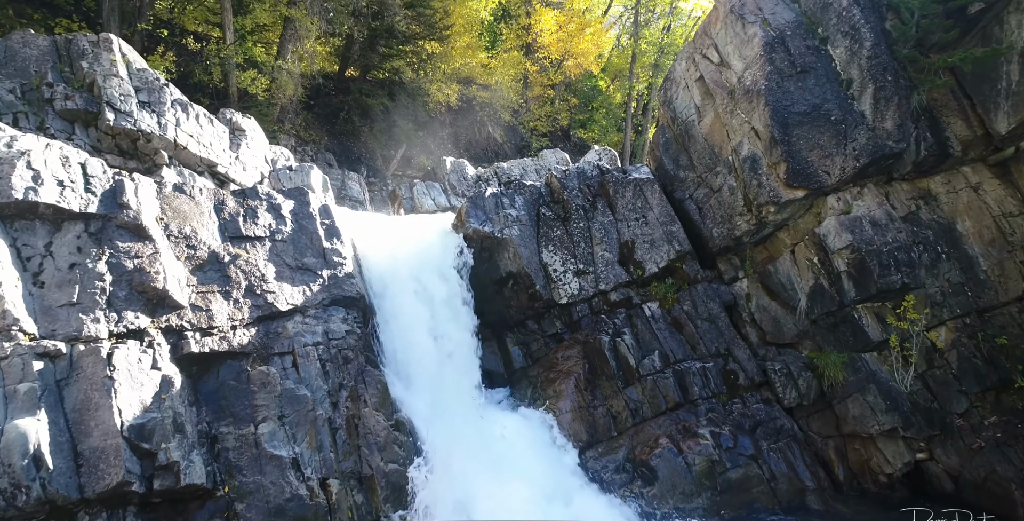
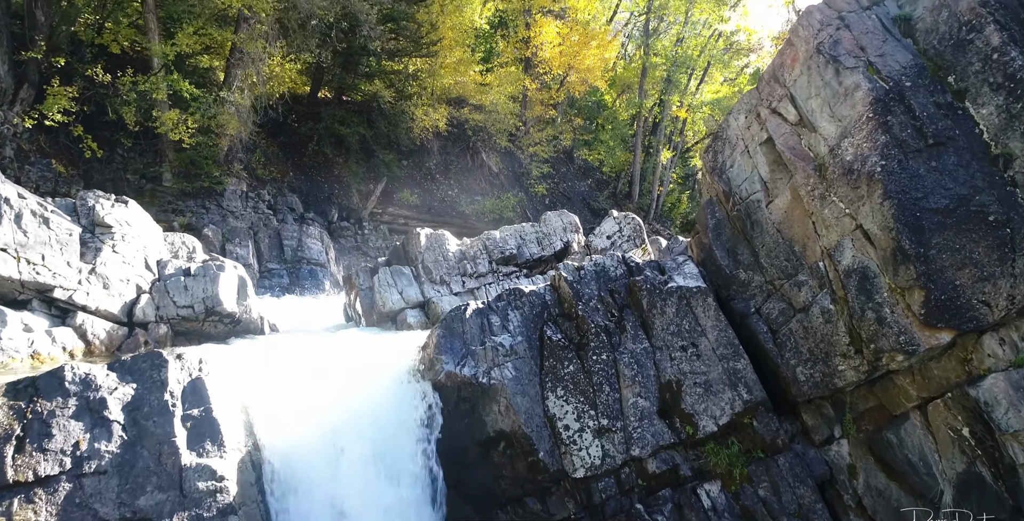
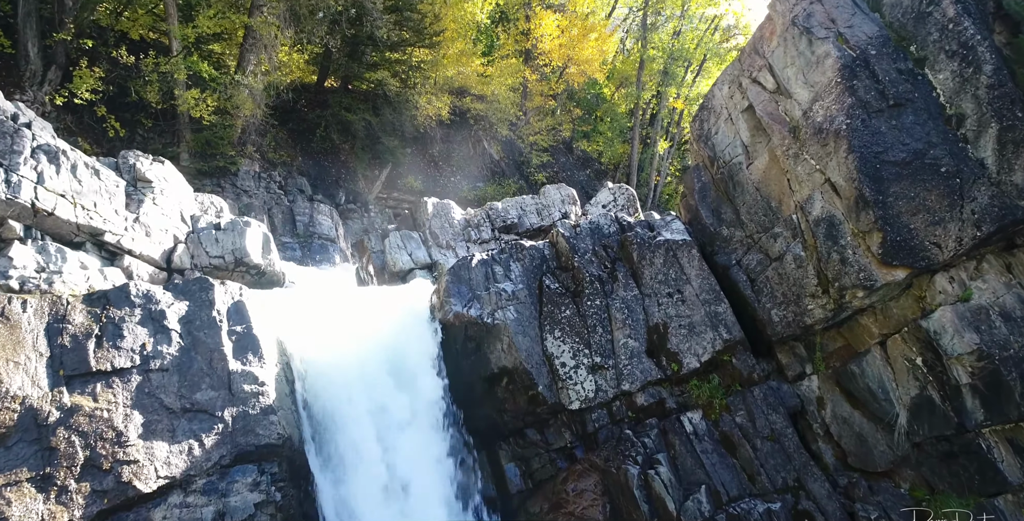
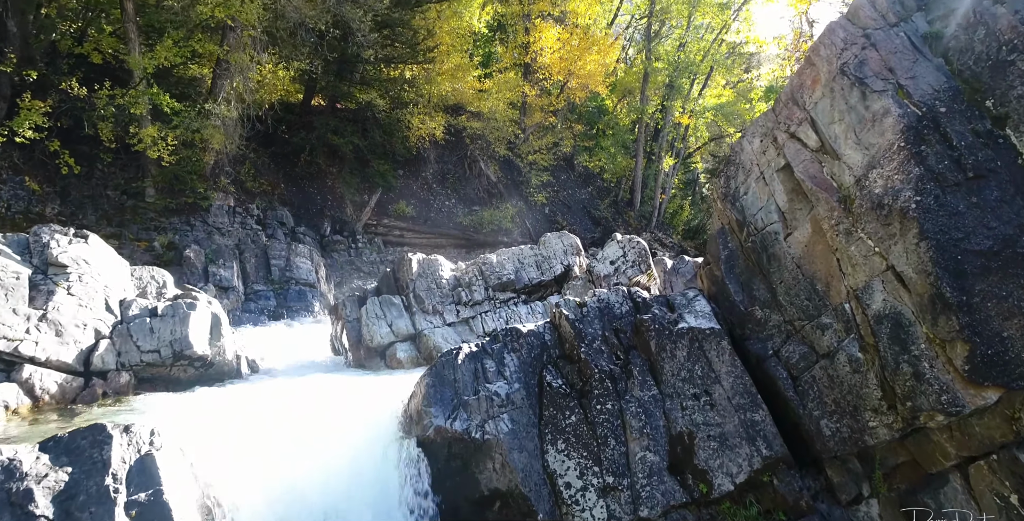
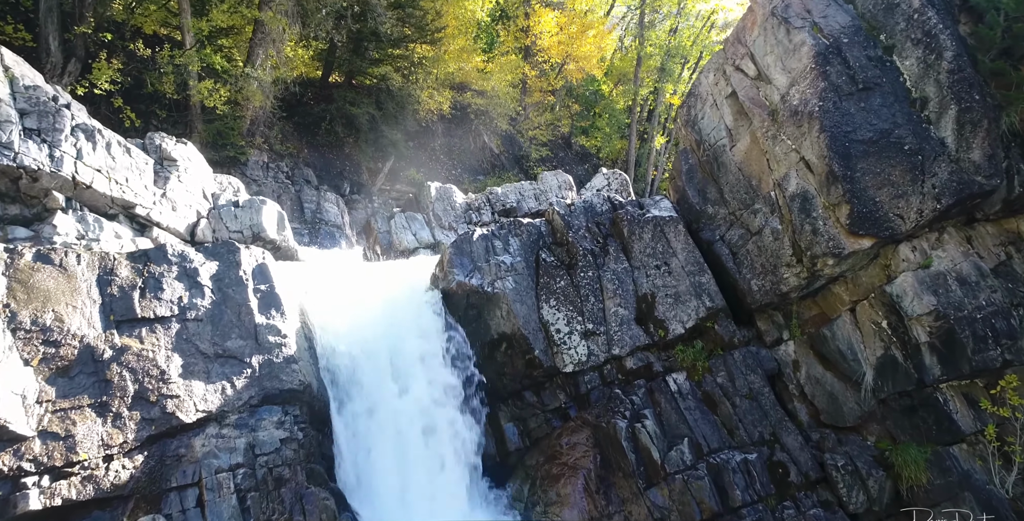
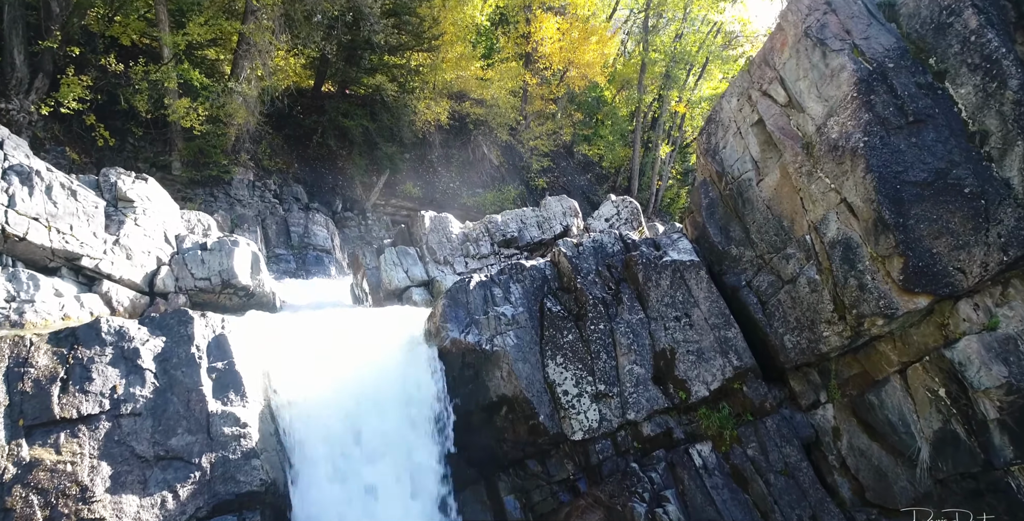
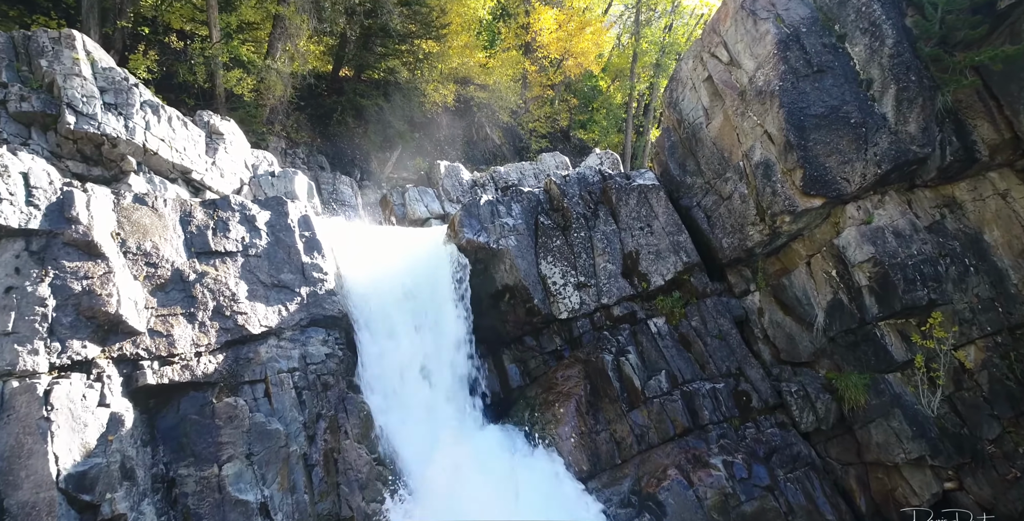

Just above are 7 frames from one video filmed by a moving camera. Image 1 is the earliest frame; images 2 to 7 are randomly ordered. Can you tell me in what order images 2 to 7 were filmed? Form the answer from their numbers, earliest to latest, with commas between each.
7, 5, 3, 6, 2, 4
